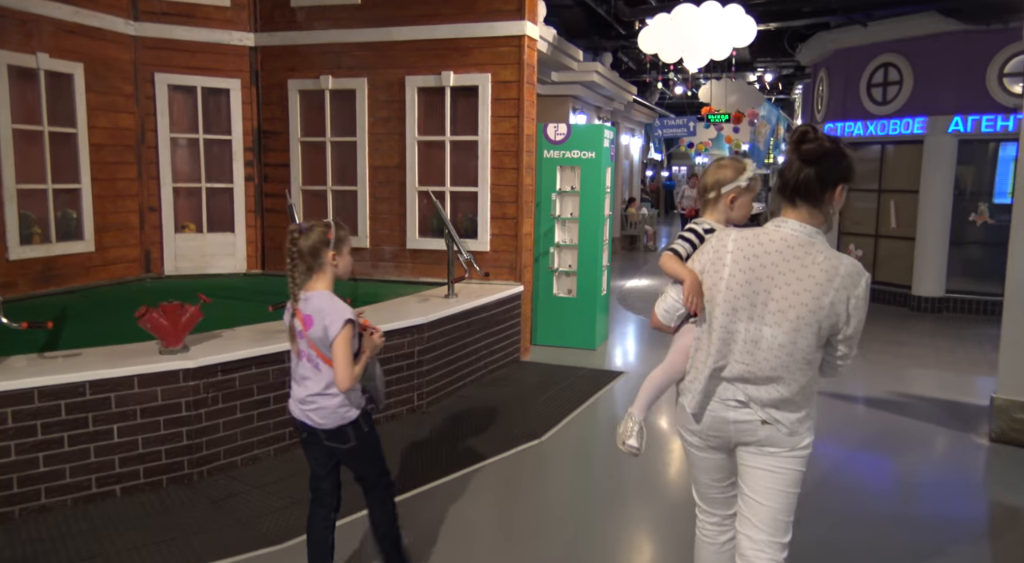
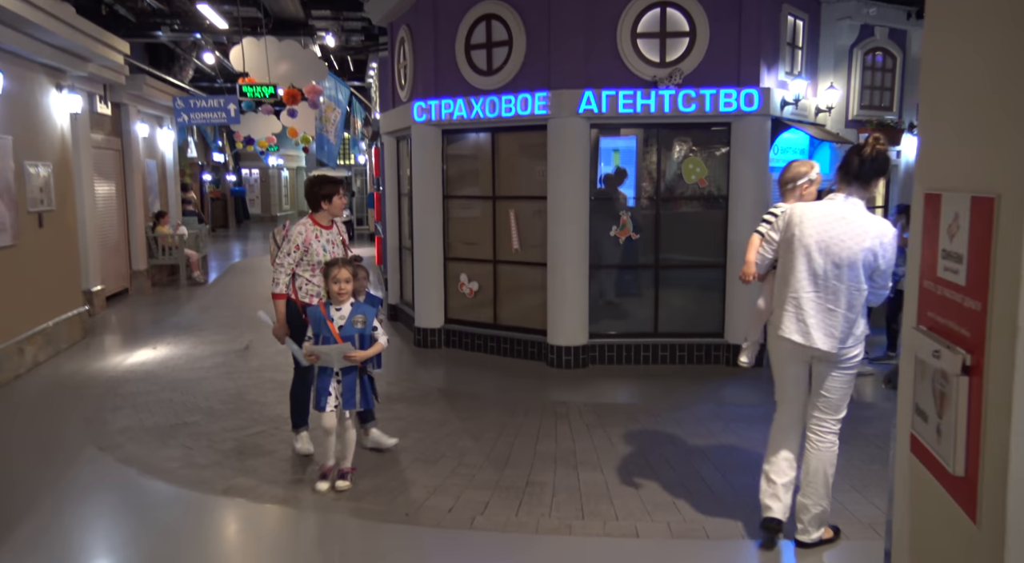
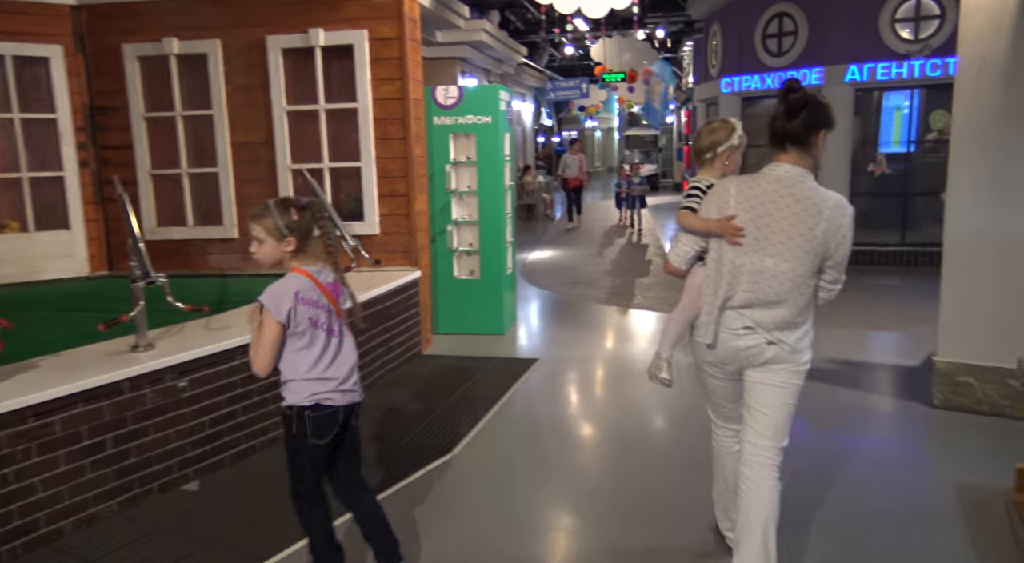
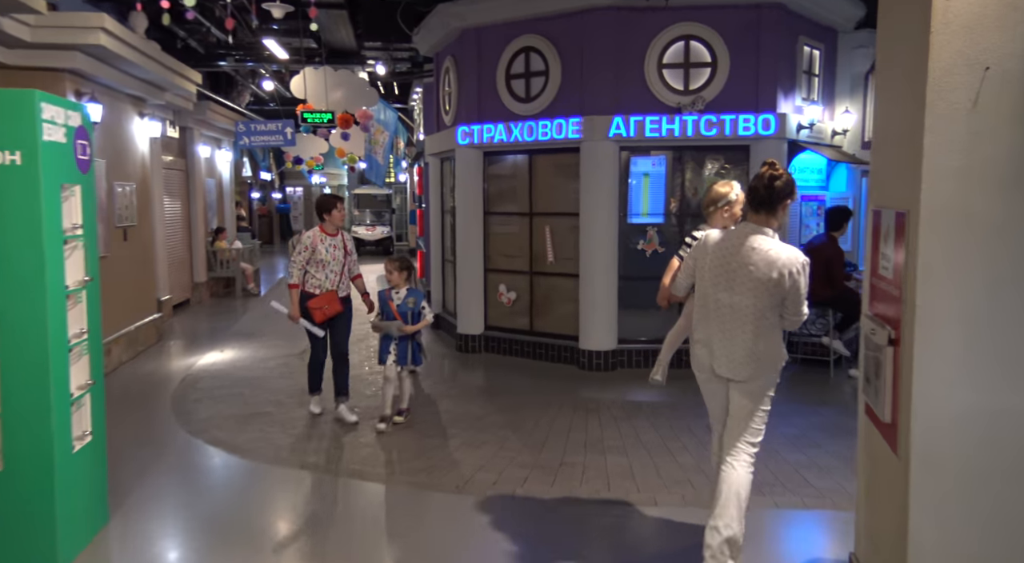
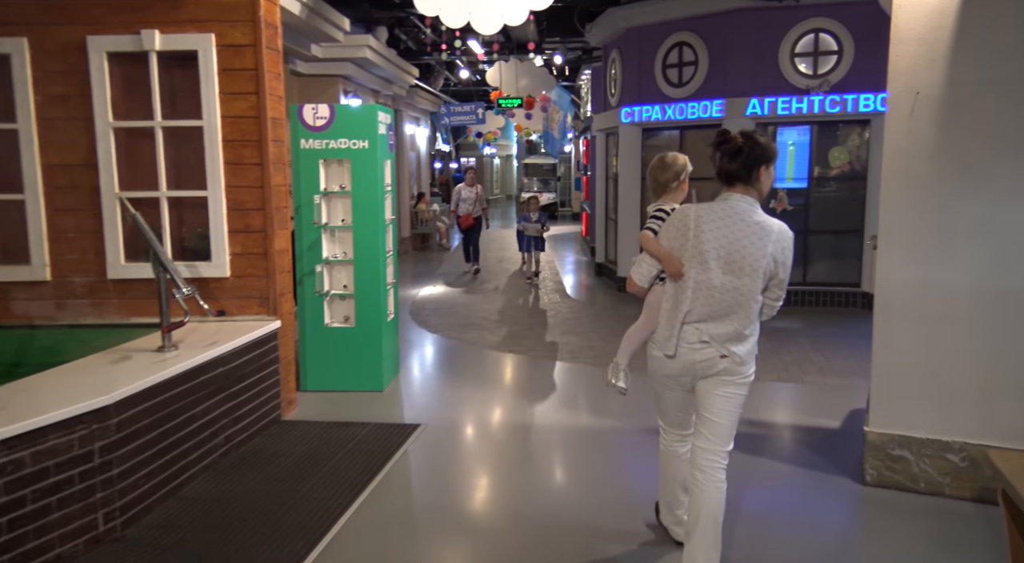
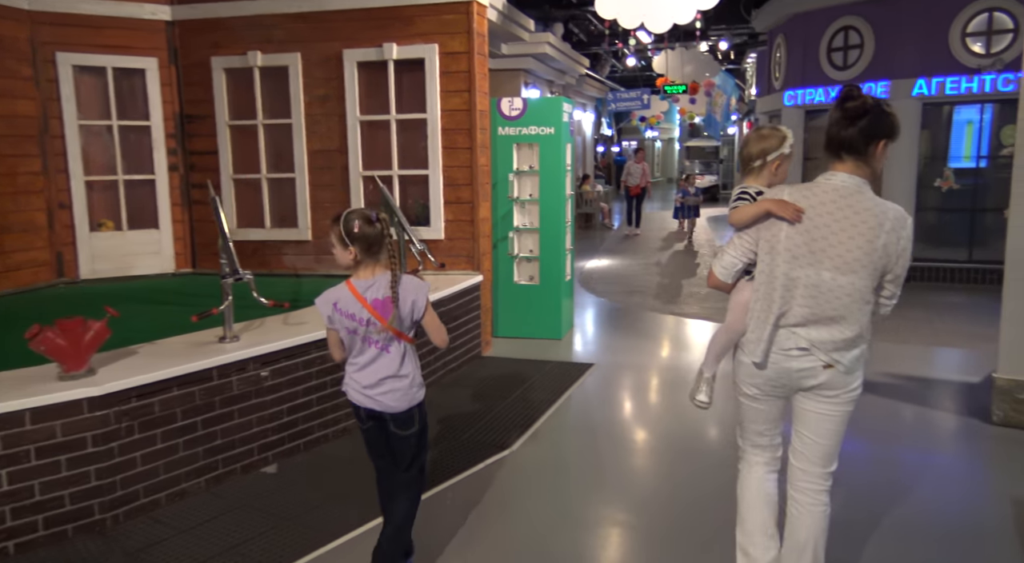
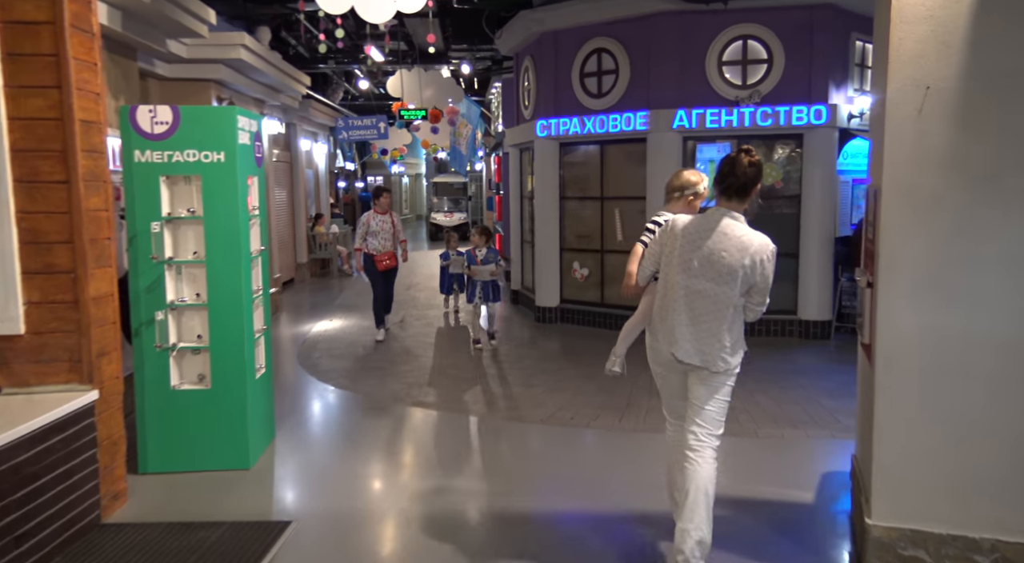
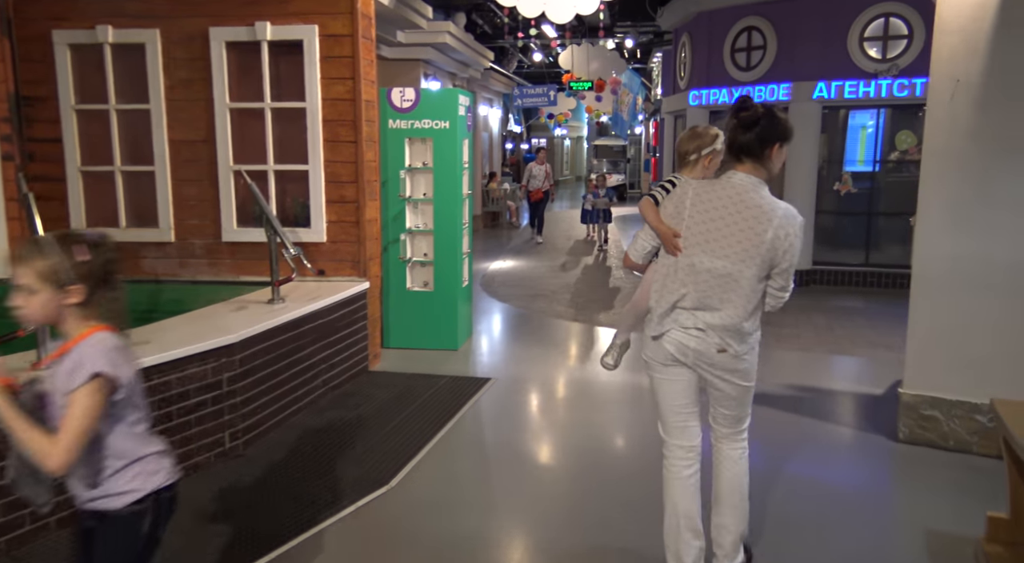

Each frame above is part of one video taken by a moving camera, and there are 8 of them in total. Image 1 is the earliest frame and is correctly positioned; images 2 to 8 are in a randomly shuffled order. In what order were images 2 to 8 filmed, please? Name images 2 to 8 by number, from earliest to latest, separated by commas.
6, 3, 8, 5, 7, 4, 2
